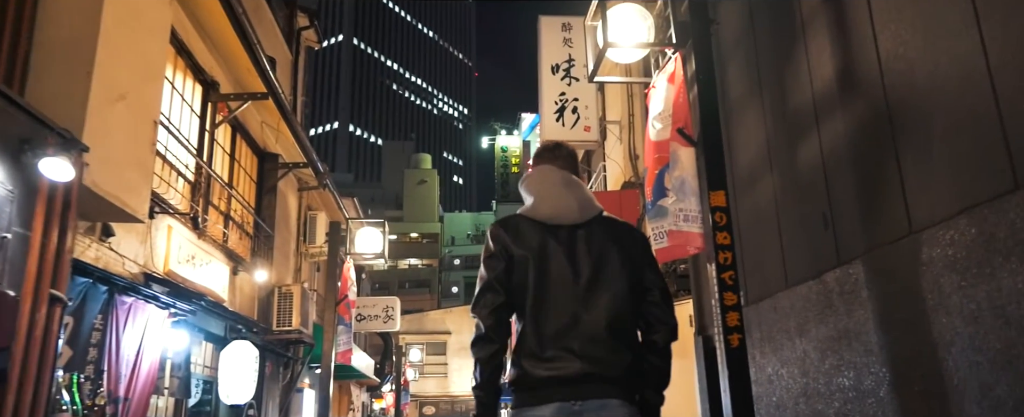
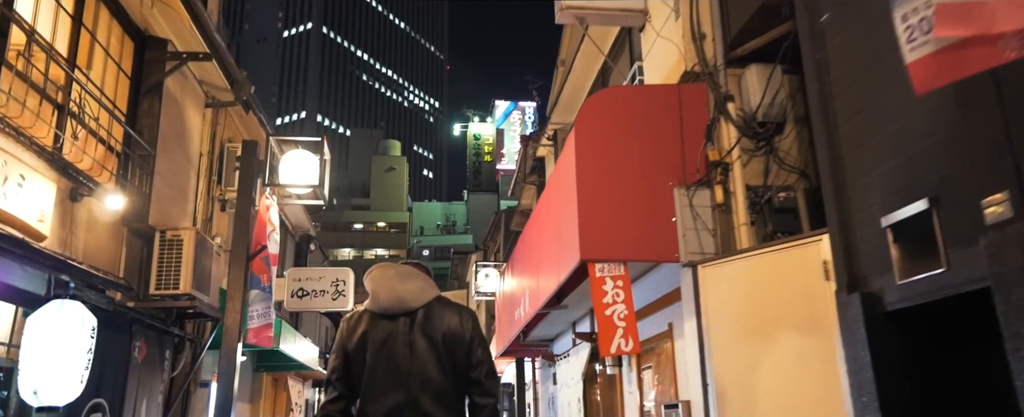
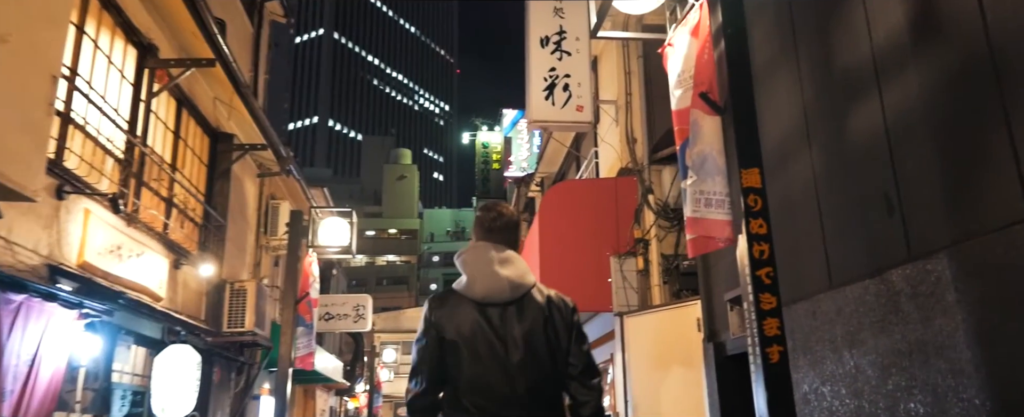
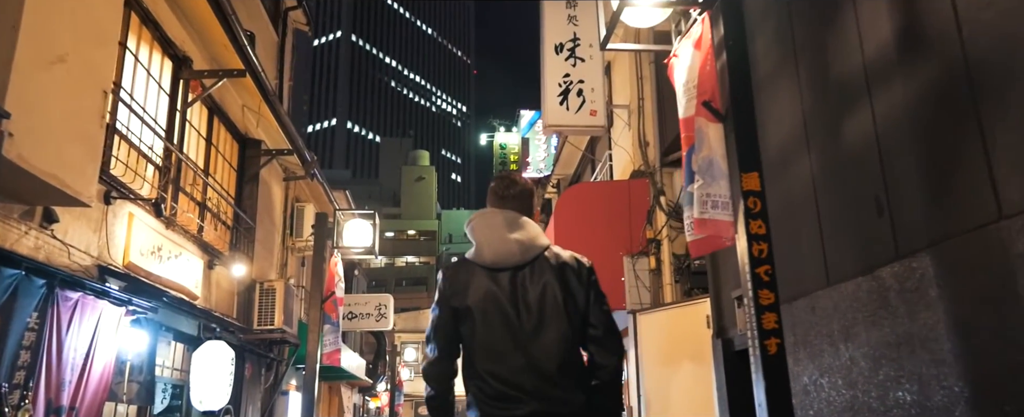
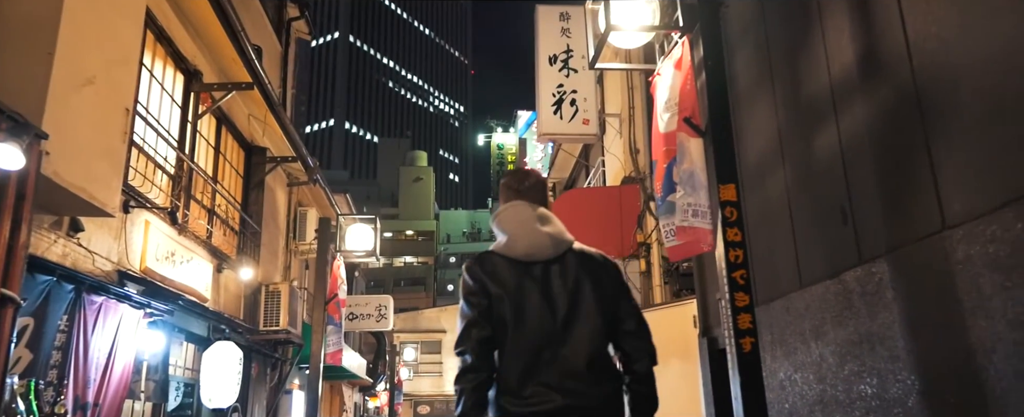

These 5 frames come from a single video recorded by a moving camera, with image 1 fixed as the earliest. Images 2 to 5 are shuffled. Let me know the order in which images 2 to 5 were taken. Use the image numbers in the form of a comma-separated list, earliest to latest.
5, 4, 3, 2
